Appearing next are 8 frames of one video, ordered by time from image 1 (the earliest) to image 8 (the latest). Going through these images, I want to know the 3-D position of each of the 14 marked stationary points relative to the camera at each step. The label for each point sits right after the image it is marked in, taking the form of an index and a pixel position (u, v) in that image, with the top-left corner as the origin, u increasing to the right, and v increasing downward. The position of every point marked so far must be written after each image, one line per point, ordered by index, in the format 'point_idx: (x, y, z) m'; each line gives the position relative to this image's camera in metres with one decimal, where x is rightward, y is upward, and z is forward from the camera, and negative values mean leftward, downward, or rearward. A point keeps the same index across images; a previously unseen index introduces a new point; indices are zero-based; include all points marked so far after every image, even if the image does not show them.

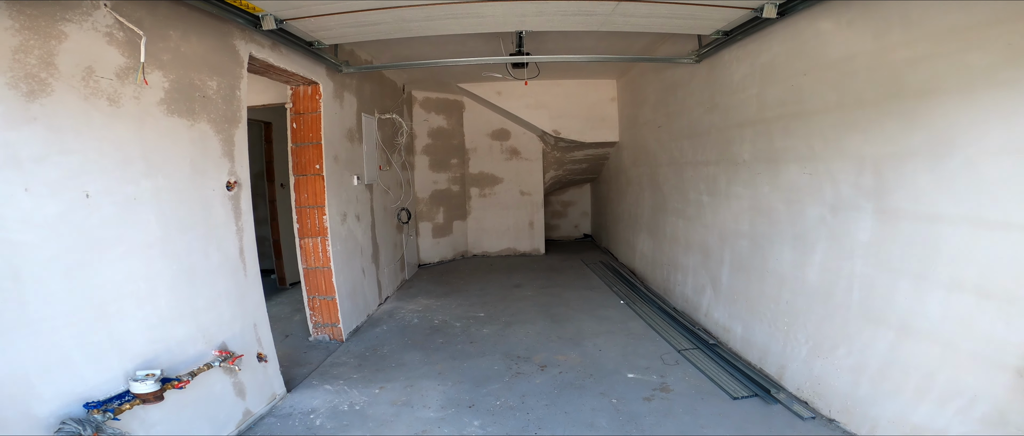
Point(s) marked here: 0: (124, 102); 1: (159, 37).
0: (-1.0, +0.3, +1.4) m
1: (-1.0, +0.6, +1.5) m
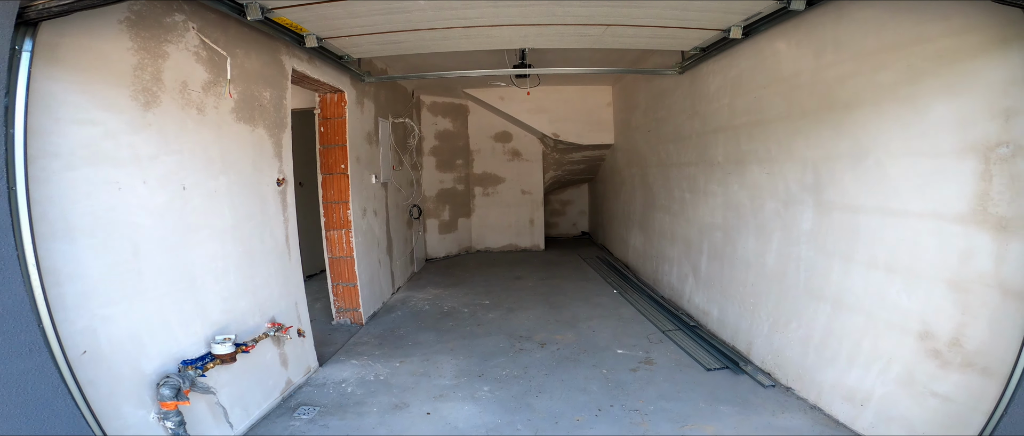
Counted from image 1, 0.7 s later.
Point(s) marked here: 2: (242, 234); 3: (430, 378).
0: (-1.0, +0.4, +1.7) m
1: (-1.0, +0.6, +1.9) m
2: (-1.0, 0.0, +1.9) m
3: (-0.4, -0.8, +2.6) m
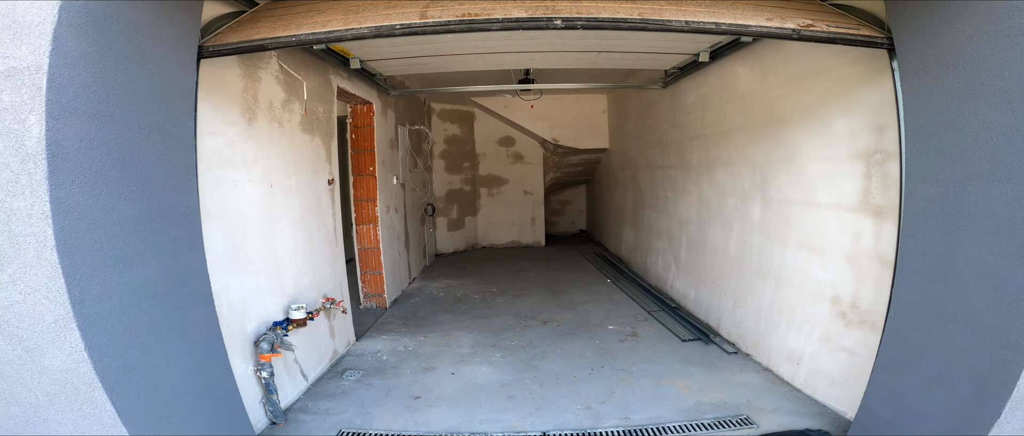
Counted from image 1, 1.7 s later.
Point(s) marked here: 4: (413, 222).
0: (-1.0, +0.4, +2.2) m
1: (-1.0, +0.6, +2.3) m
2: (-1.0, 0.0, +2.4) m
3: (-0.4, -0.8, +3.1) m
4: (-0.9, 0.0, +4.9) m
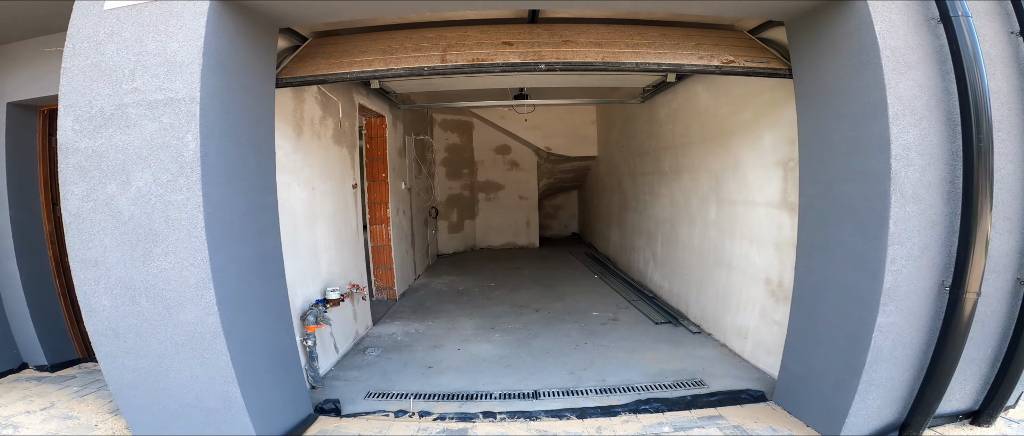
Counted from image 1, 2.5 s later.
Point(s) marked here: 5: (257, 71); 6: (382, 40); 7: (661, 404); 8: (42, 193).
0: (-1.0, +0.4, +2.7) m
1: (-1.0, +0.7, +2.8) m
2: (-1.0, 0.0, +2.8) m
3: (-0.4, -0.8, +3.5) m
4: (-1.0, -0.1, +5.4) m
5: (-0.9, +0.5, +1.8) m
6: (-0.5, +0.8, +2.3) m
7: (+0.7, -0.8, +2.3) m
8: (-2.6, +0.2, +2.9) m
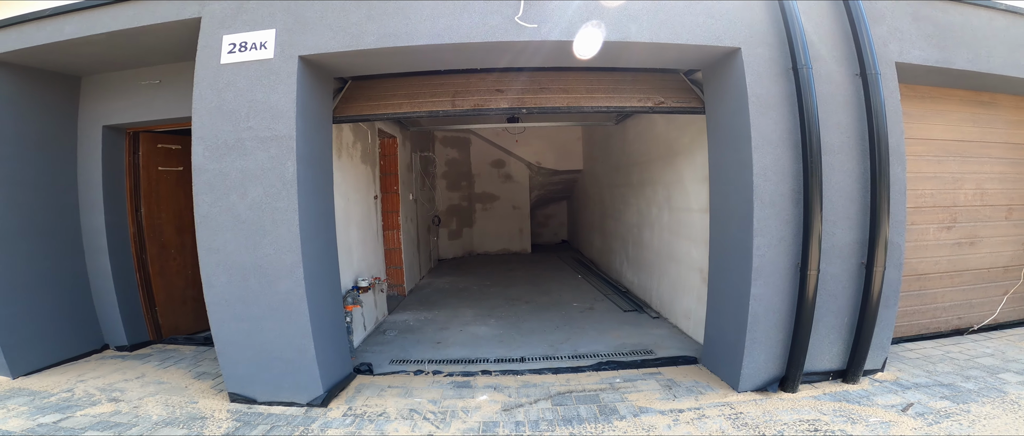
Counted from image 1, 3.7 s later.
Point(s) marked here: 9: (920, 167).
0: (-1.0, +0.4, +3.4) m
1: (-1.0, +0.6, +3.5) m
2: (-1.0, 0.0, +3.6) m
3: (-0.4, -0.8, +4.2) m
4: (-1.1, -0.1, +6.1) m
5: (-0.9, +0.5, +2.5) m
6: (-0.6, +0.8, +3.0) m
7: (+0.6, -0.9, +3.0) m
8: (-2.6, +0.1, +3.6) m
9: (+2.5, +0.3, +3.2) m
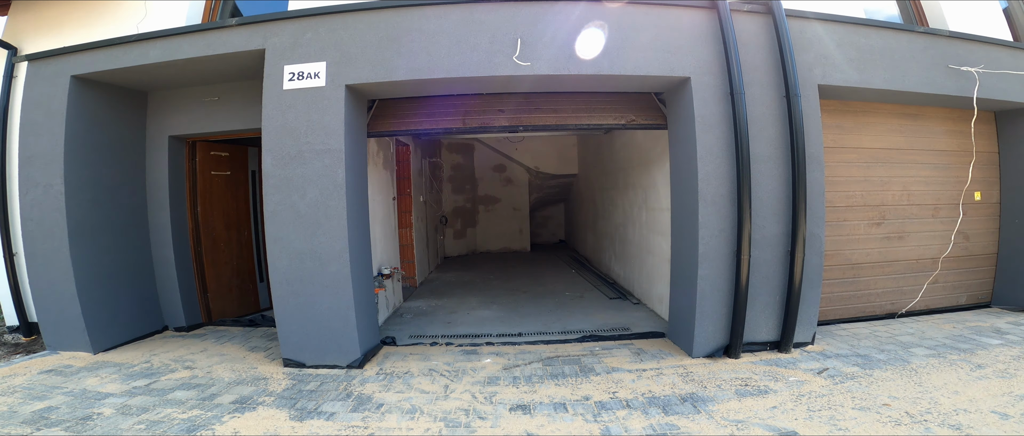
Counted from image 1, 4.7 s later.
0: (-1.1, +0.4, +4.0) m
1: (-1.1, +0.6, +4.2) m
2: (-1.0, 0.0, +4.2) m
3: (-0.4, -0.8, +4.8) m
4: (-1.1, -0.1, +6.7) m
5: (-0.9, +0.5, +3.1) m
6: (-0.6, +0.8, +3.6) m
7: (+0.6, -0.9, +3.7) m
8: (-2.7, +0.1, +4.2) m
9: (+2.5, +0.3, +3.9) m
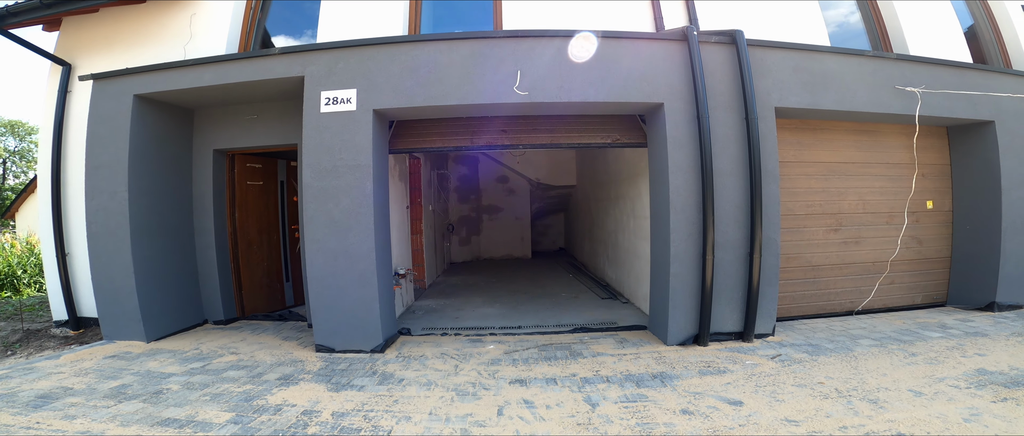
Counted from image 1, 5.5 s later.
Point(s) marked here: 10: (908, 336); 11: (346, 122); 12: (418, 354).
0: (-1.0, +0.3, +4.6) m
1: (-1.0, +0.6, +4.7) m
2: (-1.0, -0.1, +4.7) m
3: (-0.4, -0.9, +5.4) m
4: (-1.0, -0.3, +7.3) m
5: (-0.9, +0.5, +3.7) m
6: (-0.6, +0.7, +4.2) m
7: (+0.6, -0.9, +4.2) m
8: (-2.6, +0.1, +4.8) m
9: (+2.5, +0.3, +4.4) m
10: (+3.0, -0.9, +4.0) m
11: (-1.1, +0.6, +3.6) m
12: (-0.7, -1.0, +3.6) m
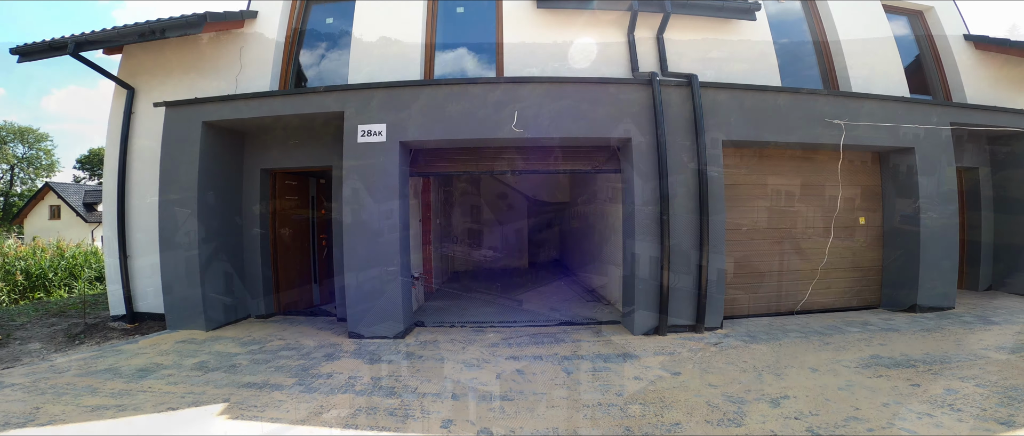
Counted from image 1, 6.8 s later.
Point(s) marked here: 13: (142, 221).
0: (-1.1, +0.2, +5.5) m
1: (-1.1, +0.4, +5.6) m
2: (-1.1, -0.2, +5.6) m
3: (-0.5, -1.0, +6.3) m
4: (-1.1, -0.4, +8.2) m
5: (-1.0, +0.4, +4.6) m
6: (-0.6, +0.6, +5.1) m
7: (+0.6, -1.0, +5.1) m
8: (-2.7, 0.0, +5.7) m
9: (+2.5, +0.1, +5.3) m
10: (+3.0, -1.0, +4.8) m
11: (-1.2, +0.5, +4.5) m
12: (-0.7, -1.1, +4.5) m
13: (-4.4, 0.0, +6.1) m
